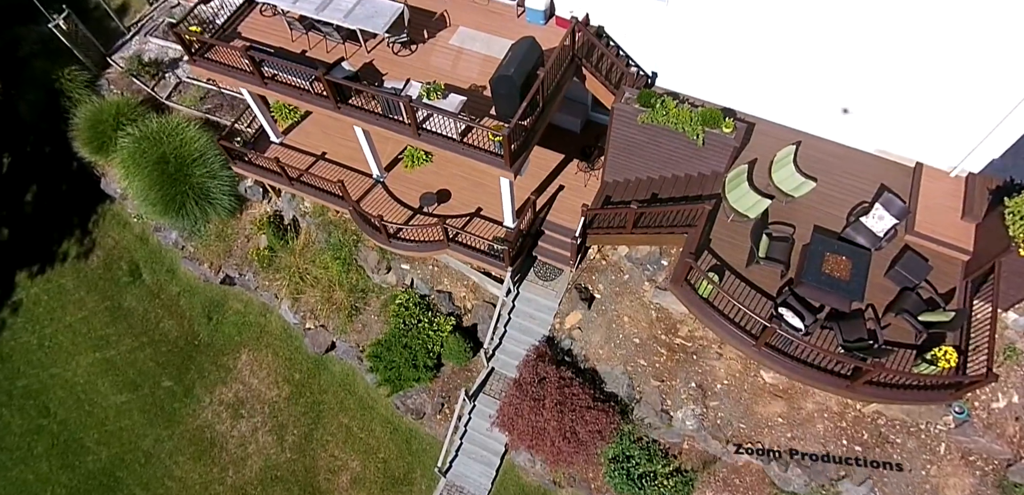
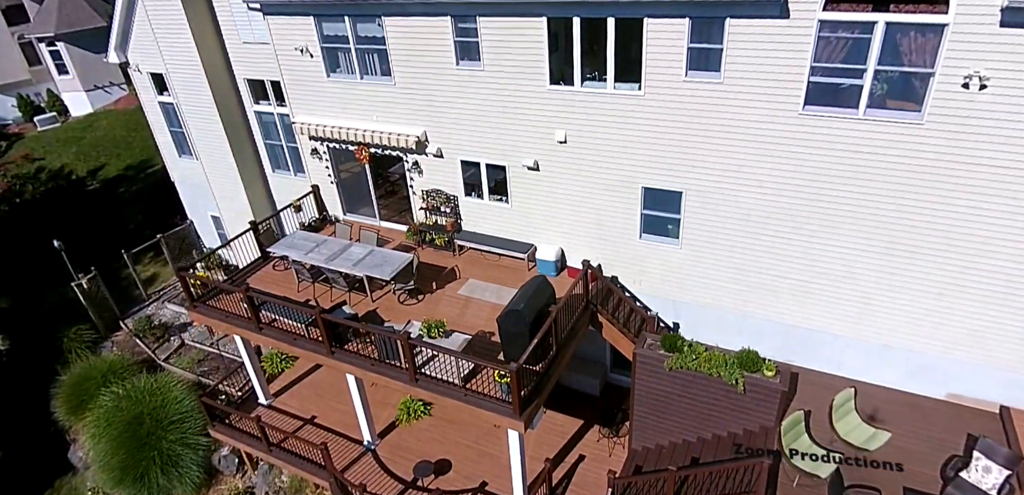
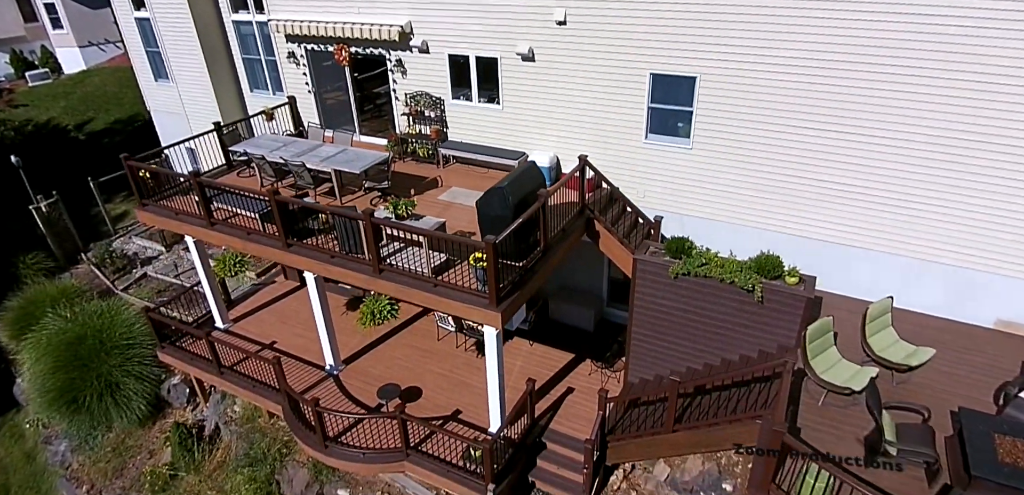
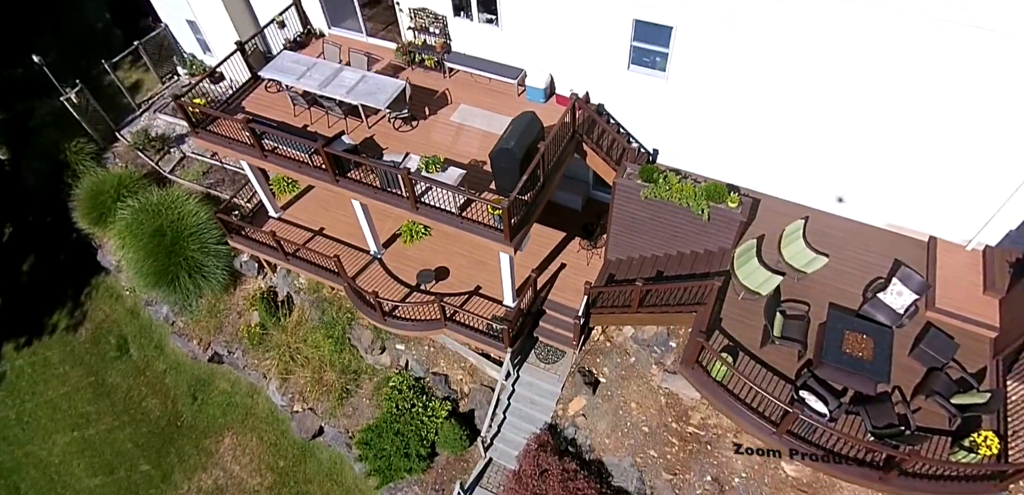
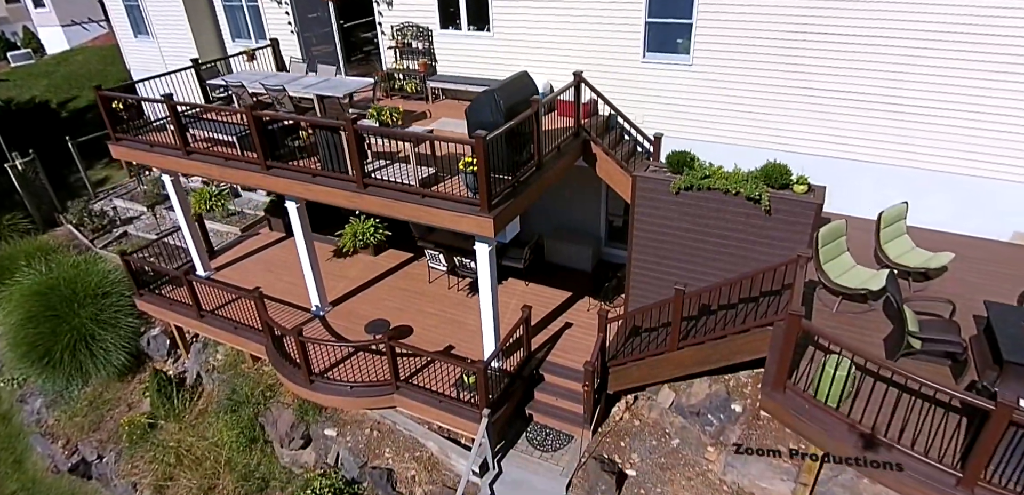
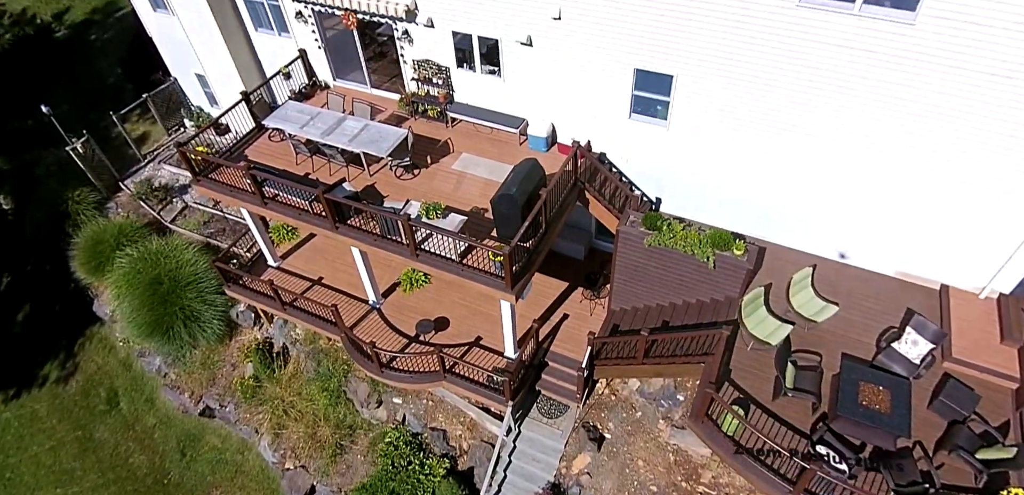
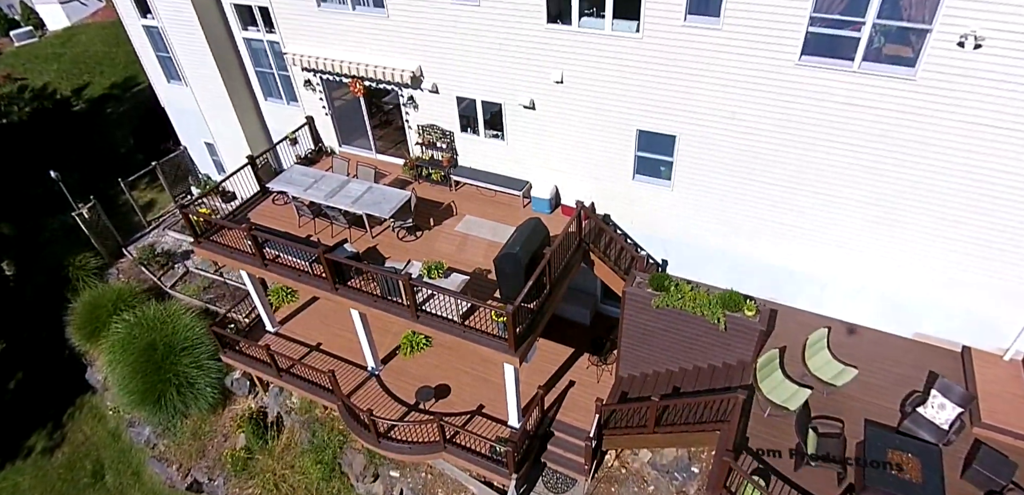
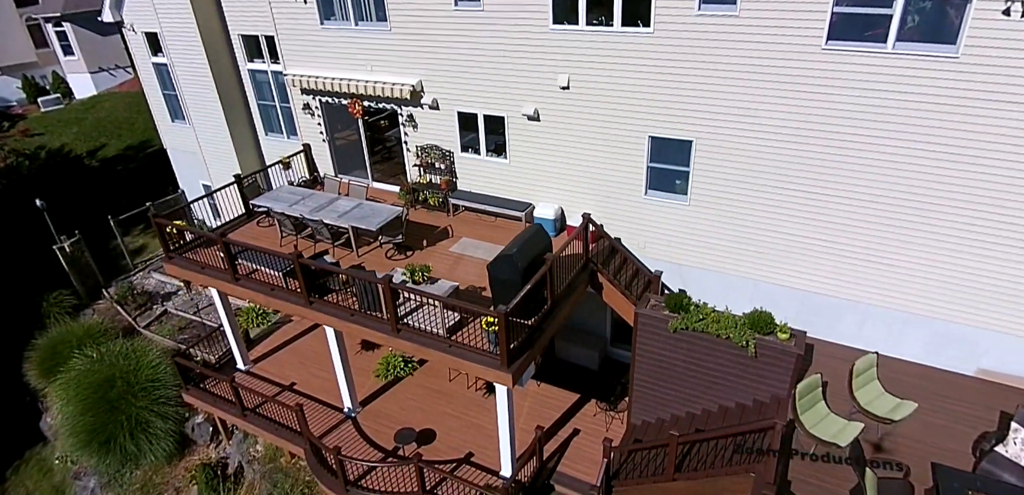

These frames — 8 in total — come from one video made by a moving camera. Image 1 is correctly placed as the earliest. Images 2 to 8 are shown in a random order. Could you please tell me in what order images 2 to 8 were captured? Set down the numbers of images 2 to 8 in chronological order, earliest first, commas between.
4, 6, 7, 2, 8, 3, 5
